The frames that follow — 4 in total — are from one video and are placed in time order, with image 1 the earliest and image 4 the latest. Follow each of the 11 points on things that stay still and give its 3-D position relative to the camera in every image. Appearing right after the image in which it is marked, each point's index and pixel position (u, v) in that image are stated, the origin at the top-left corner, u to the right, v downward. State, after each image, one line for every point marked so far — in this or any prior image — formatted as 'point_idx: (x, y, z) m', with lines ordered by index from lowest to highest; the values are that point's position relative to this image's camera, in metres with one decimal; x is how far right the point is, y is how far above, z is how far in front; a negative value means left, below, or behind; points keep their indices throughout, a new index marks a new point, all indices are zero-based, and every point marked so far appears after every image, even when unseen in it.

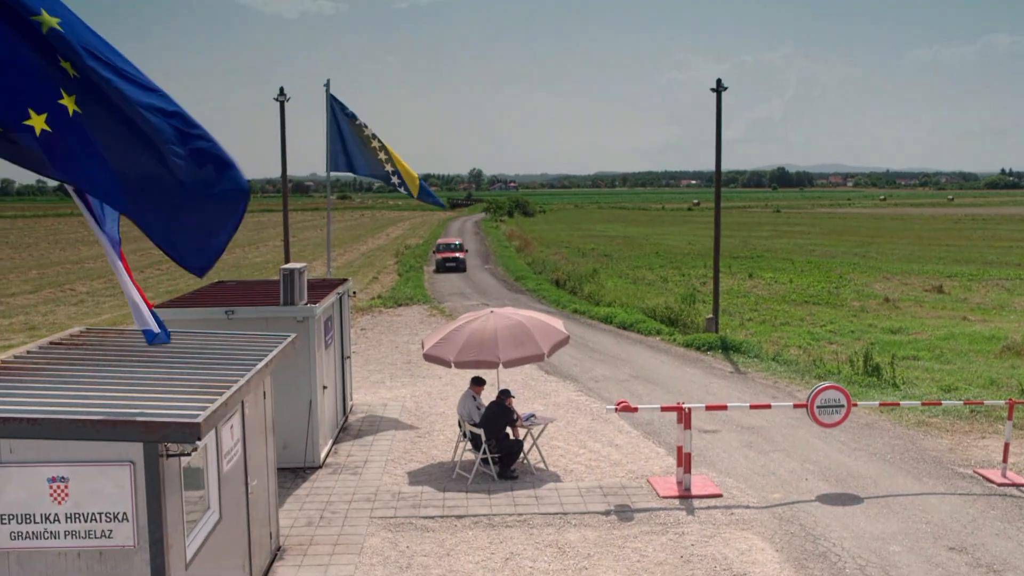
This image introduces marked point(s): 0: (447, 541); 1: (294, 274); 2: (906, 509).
0: (-0.7, -2.8, +9.4) m
1: (-3.0, +0.2, +11.7) m
2: (+4.6, -2.6, +10.0) m
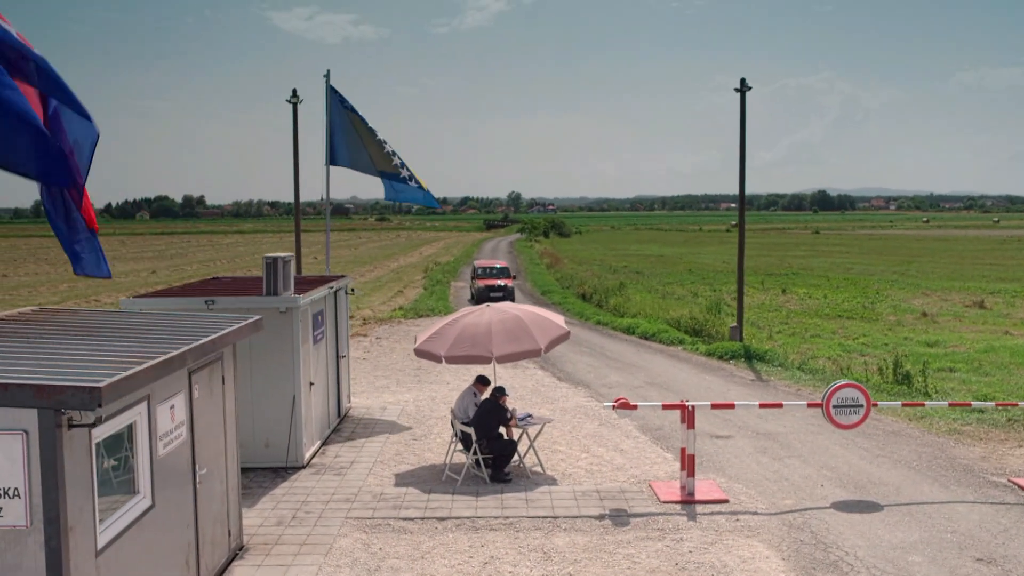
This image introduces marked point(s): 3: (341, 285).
0: (-0.9, -2.6, +8.7) m
1: (-3.1, +0.3, +11.1) m
2: (+4.5, -2.5, +9.0) m
3: (-2.8, 0.0, +13.7) m
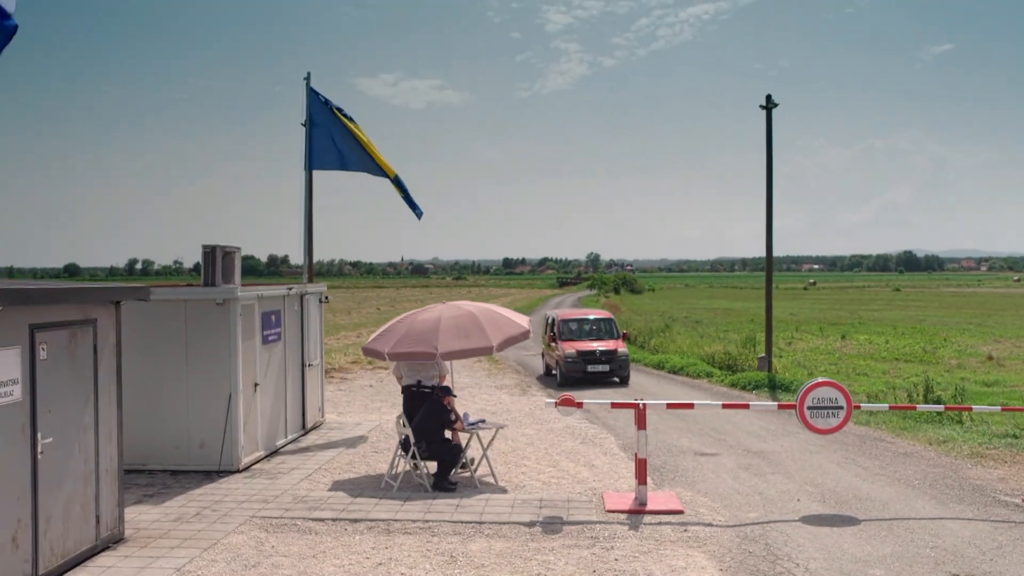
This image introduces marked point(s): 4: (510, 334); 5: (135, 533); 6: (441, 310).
0: (-1.7, -2.4, +7.8) m
1: (-3.7, +0.4, +10.6) m
2: (+3.6, -2.2, +7.7) m
3: (-3.2, 0.0, +13.1) m
4: (0.0, -0.6, +10.6) m
5: (-3.5, -2.3, +7.9) m
6: (-0.9, -0.3, +10.7) m
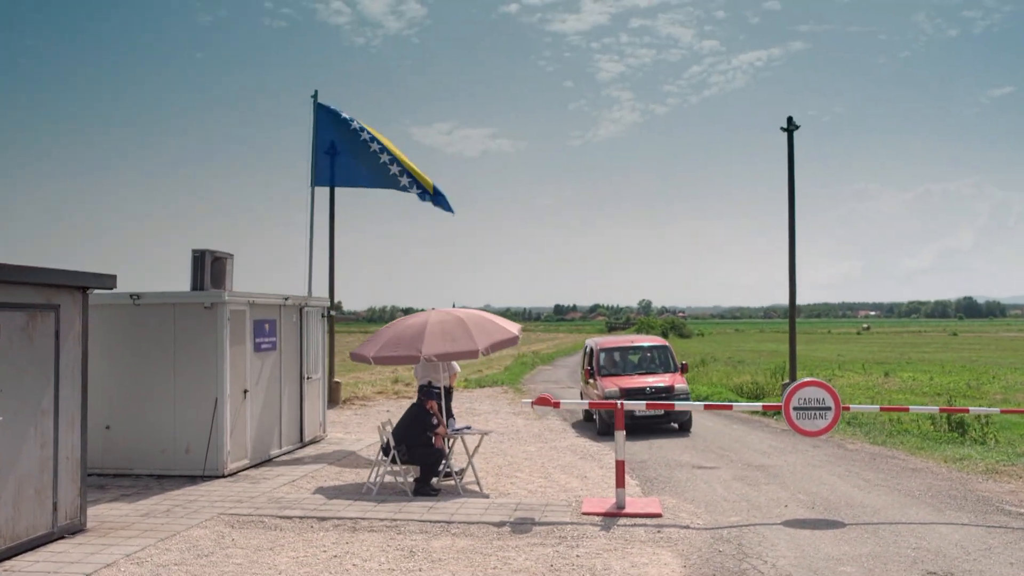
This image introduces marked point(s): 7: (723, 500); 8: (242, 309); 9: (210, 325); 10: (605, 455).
0: (-2.1, -2.3, +7.7) m
1: (-3.9, +0.4, +10.7) m
2: (+3.3, -2.1, +7.3) m
3: (-3.2, -0.2, +13.2) m
4: (-0.2, -0.6, +10.4) m
5: (-3.8, -2.2, +7.8) m
6: (-1.1, -0.3, +10.7) m
7: (+2.3, -2.3, +9.0) m
8: (-3.5, -0.3, +11.0) m
9: (-3.7, -0.5, +10.4) m
10: (+1.4, -2.5, +12.6) m
